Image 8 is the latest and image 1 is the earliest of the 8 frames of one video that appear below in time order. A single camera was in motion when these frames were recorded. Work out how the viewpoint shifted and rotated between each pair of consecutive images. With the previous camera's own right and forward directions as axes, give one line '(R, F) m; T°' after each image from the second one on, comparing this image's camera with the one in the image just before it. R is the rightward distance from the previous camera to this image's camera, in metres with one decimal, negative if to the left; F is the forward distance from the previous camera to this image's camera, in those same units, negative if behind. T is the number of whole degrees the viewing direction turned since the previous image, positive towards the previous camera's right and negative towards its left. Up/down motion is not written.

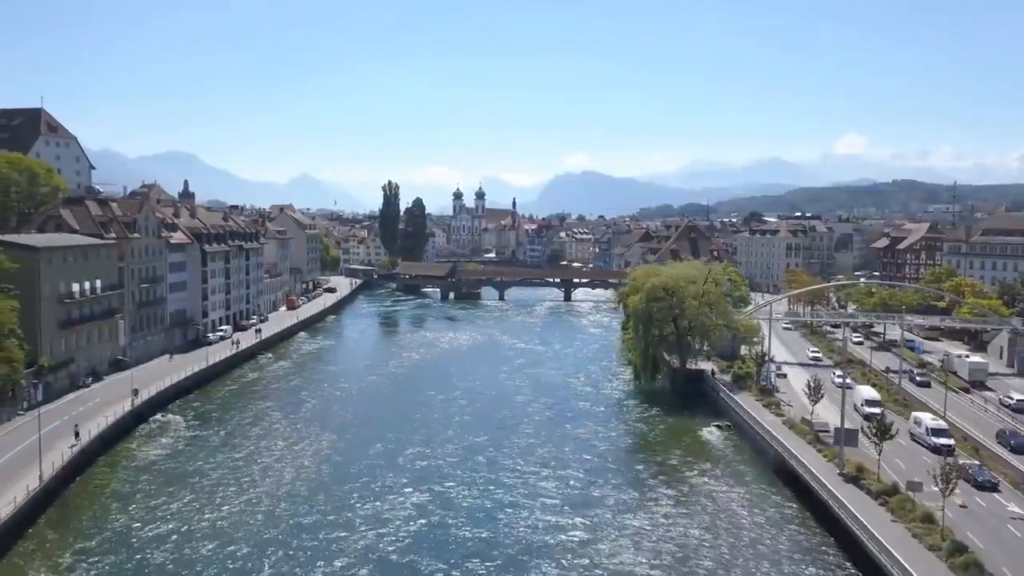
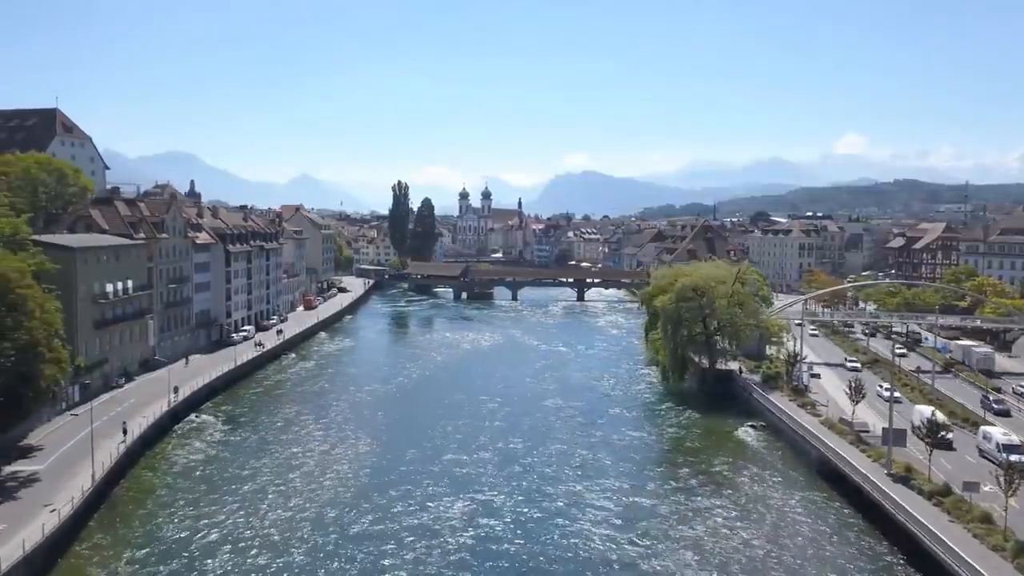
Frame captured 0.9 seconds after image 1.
(-1.7, +0.1) m; 0°
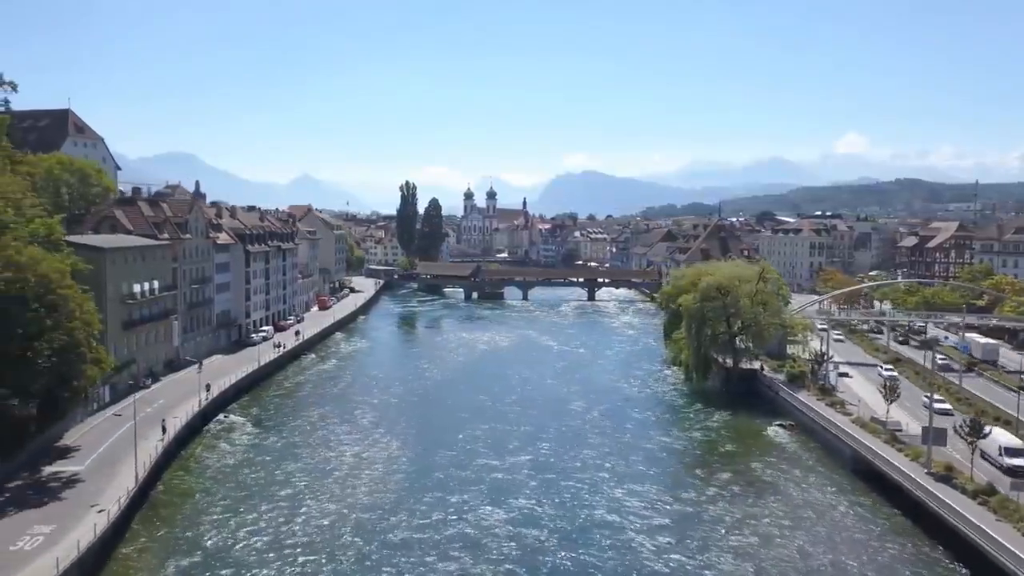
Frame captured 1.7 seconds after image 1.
(-1.4, +0.1) m; 0°
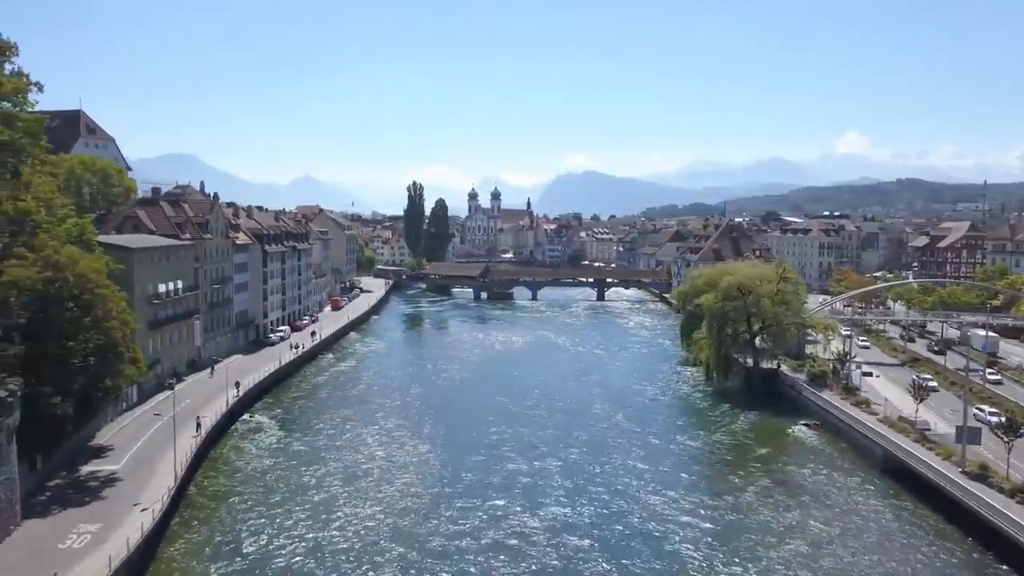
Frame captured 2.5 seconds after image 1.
(-1.2, 0.0) m; 0°
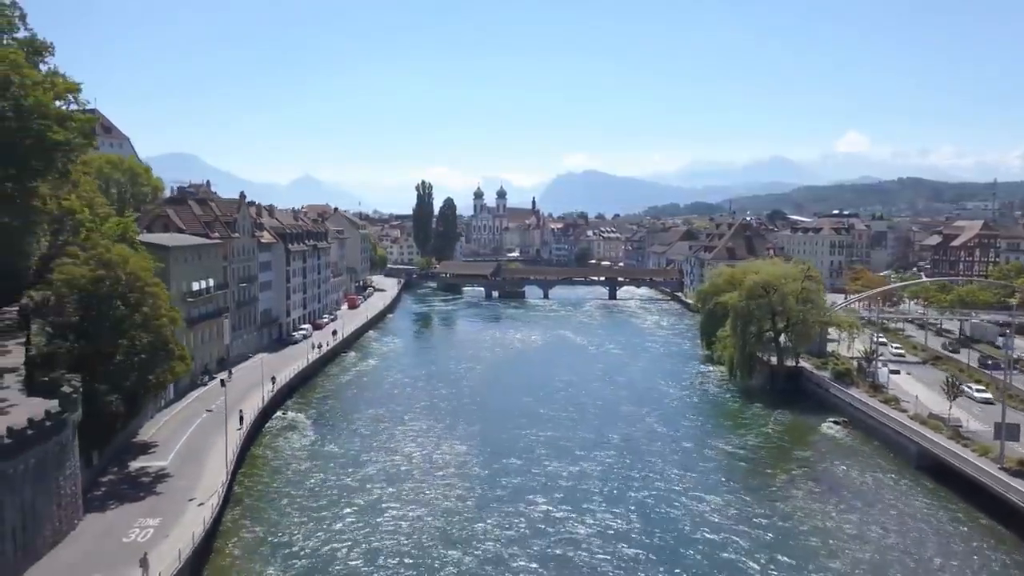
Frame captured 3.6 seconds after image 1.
(-1.5, -0.3) m; 0°
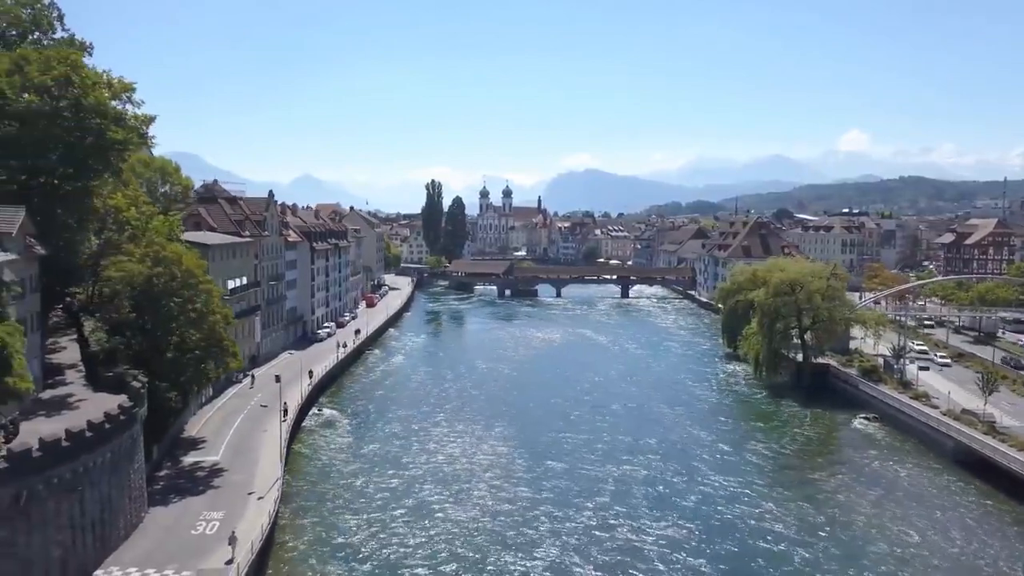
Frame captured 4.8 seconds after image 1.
(-1.6, -0.4) m; 0°
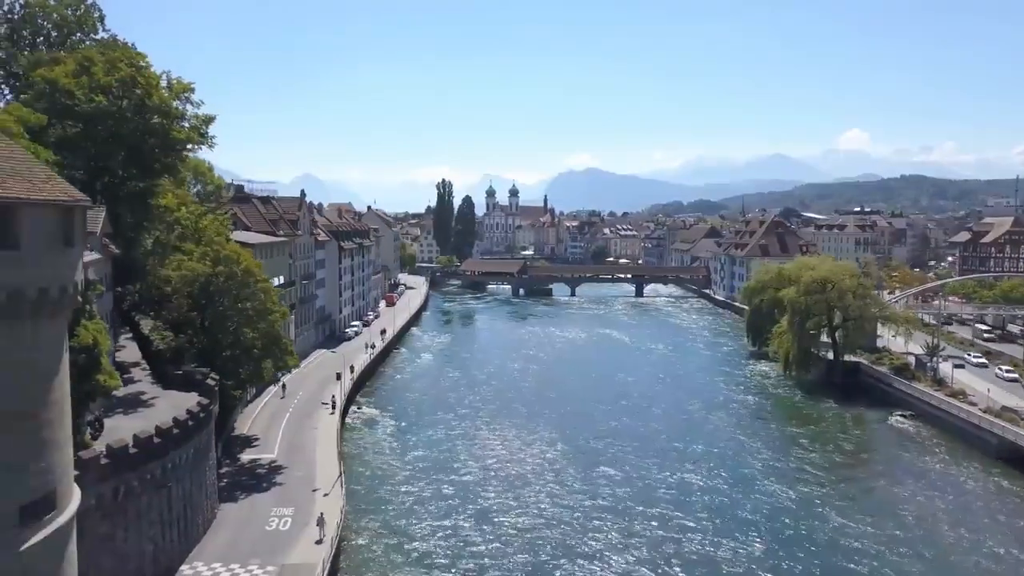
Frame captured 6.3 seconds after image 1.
(-1.9, -0.2) m; 0°
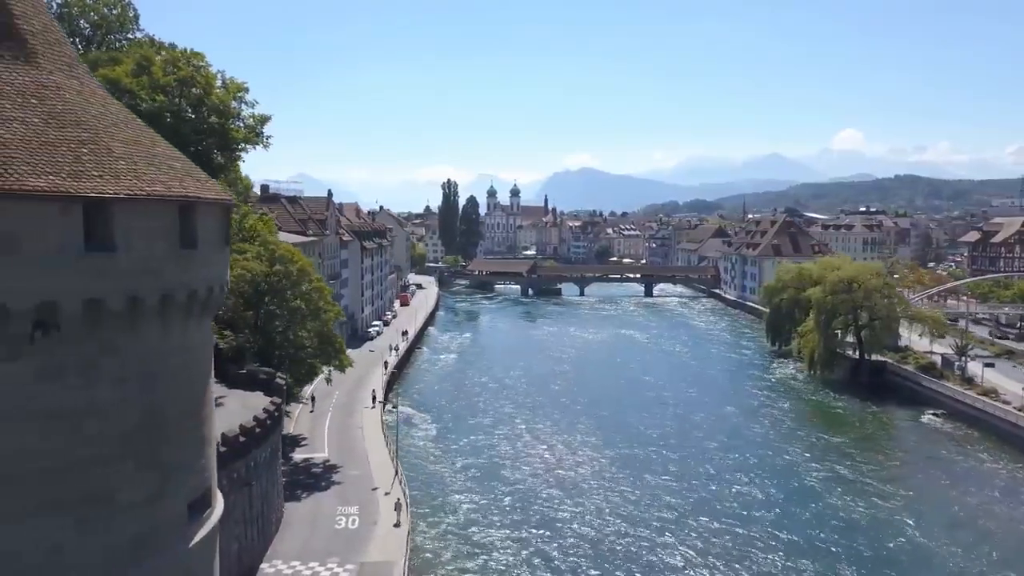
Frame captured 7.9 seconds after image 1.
(-2.0, -0.1) m; 0°
